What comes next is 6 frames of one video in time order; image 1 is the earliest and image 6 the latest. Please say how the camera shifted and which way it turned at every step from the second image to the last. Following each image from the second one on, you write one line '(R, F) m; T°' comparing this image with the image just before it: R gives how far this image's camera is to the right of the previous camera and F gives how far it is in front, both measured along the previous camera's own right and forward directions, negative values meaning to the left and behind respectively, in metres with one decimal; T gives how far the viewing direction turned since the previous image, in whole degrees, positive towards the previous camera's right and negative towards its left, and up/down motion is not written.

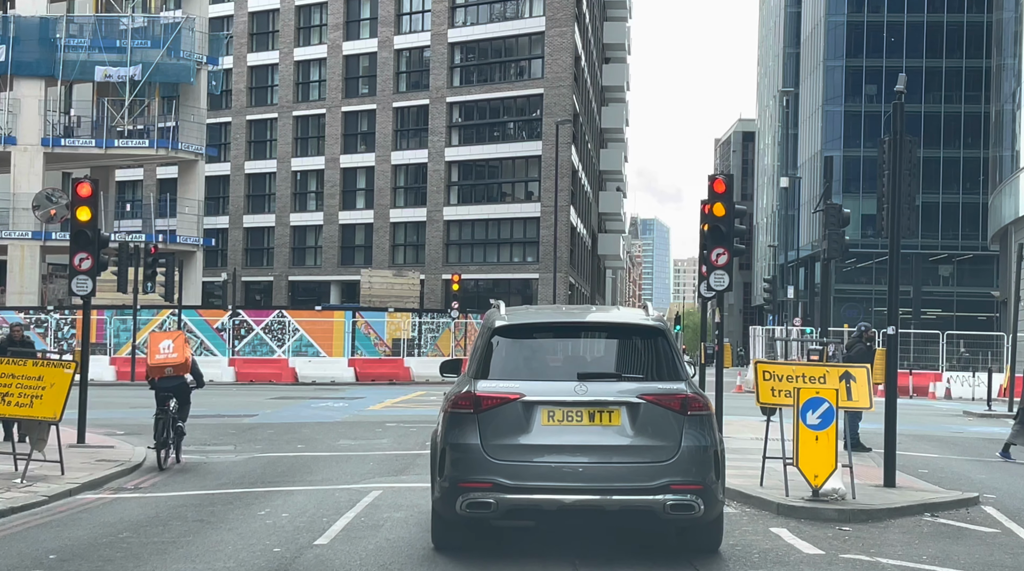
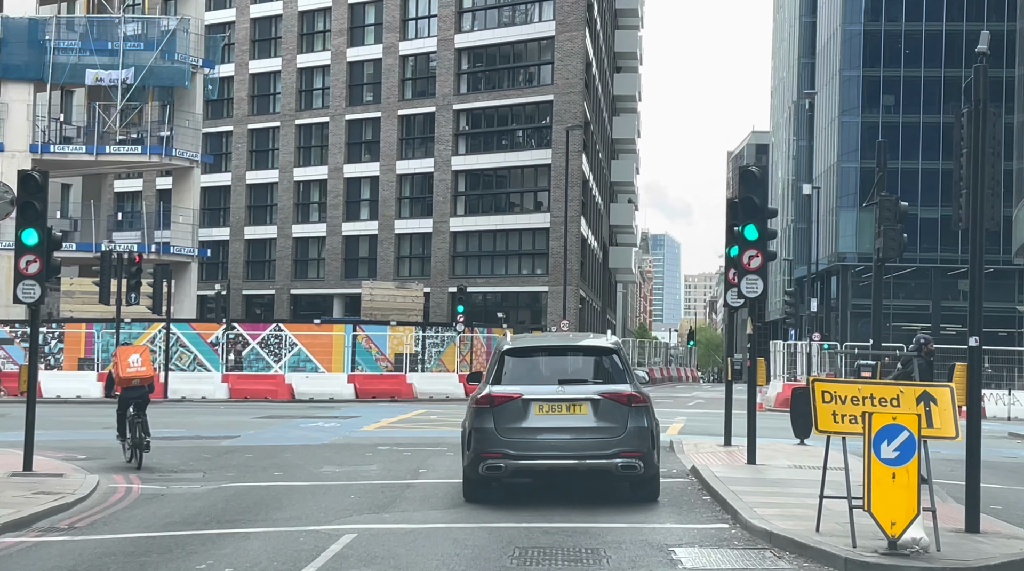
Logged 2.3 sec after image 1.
(+0.1, +1.9) m; -1°
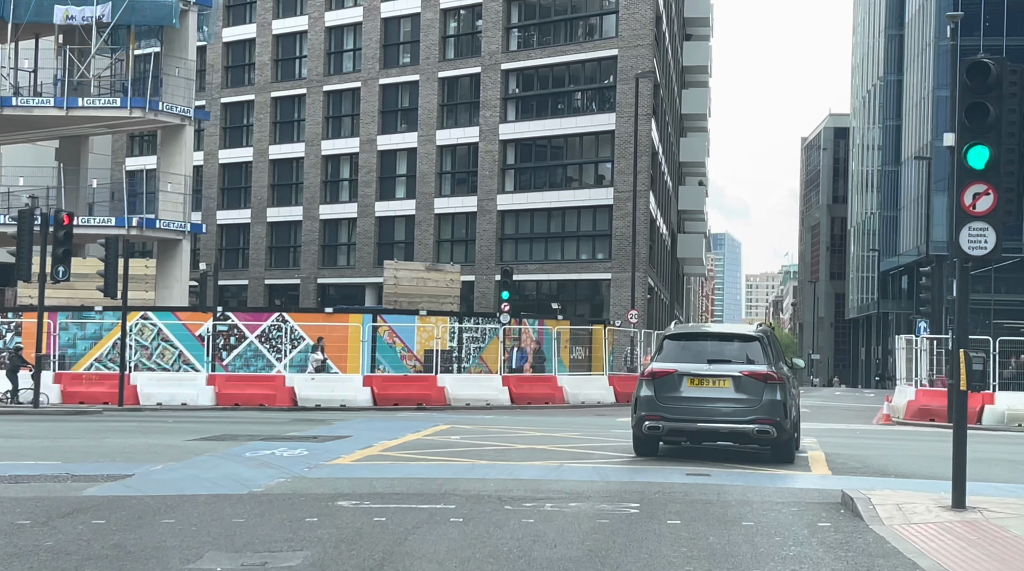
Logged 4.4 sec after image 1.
(0.0, +7.4) m; -3°
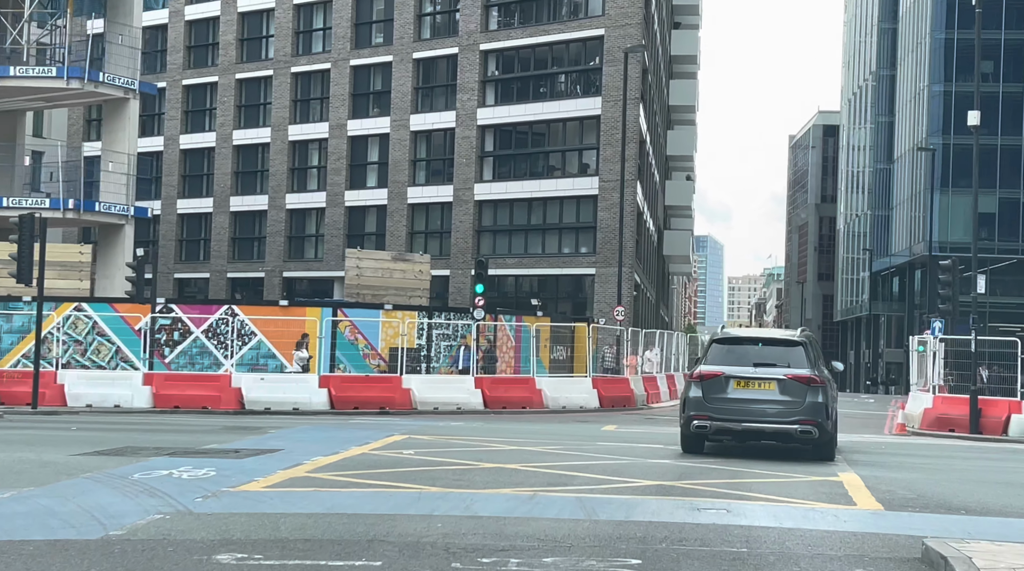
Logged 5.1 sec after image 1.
(+0.2, +2.9) m; +1°
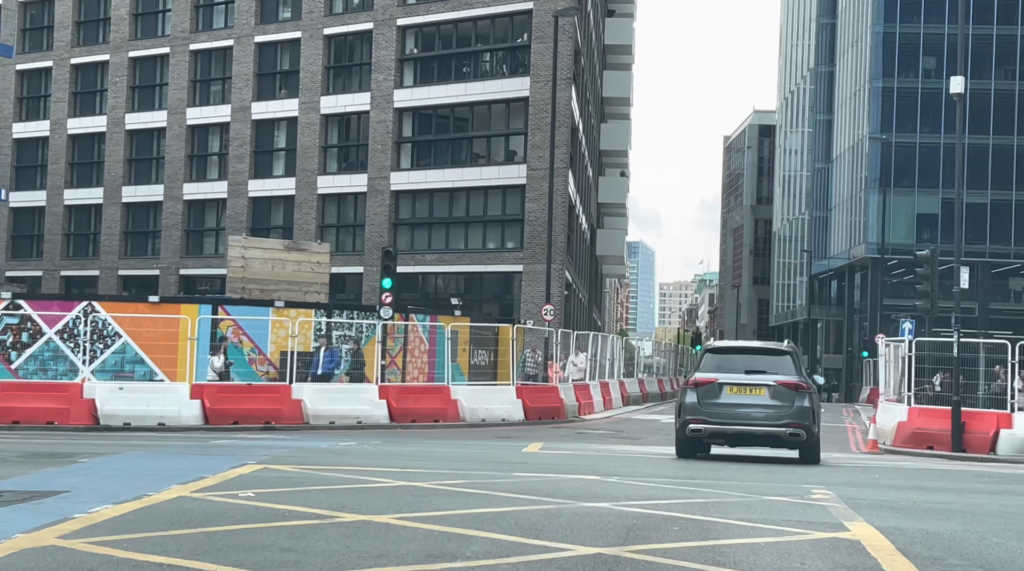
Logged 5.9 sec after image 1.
(+0.5, +3.8) m; +3°
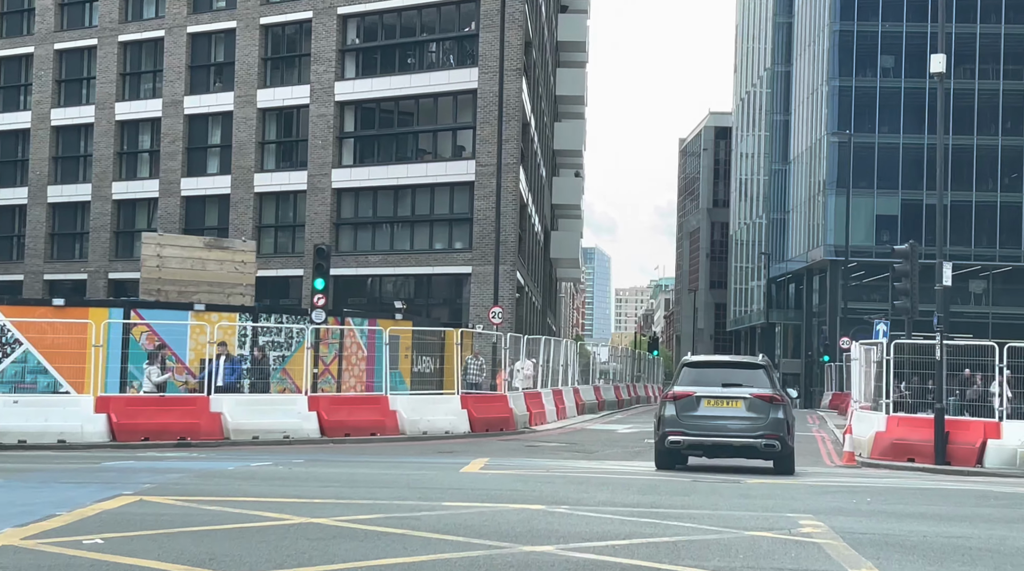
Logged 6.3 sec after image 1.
(+0.3, +2.0) m; +2°
